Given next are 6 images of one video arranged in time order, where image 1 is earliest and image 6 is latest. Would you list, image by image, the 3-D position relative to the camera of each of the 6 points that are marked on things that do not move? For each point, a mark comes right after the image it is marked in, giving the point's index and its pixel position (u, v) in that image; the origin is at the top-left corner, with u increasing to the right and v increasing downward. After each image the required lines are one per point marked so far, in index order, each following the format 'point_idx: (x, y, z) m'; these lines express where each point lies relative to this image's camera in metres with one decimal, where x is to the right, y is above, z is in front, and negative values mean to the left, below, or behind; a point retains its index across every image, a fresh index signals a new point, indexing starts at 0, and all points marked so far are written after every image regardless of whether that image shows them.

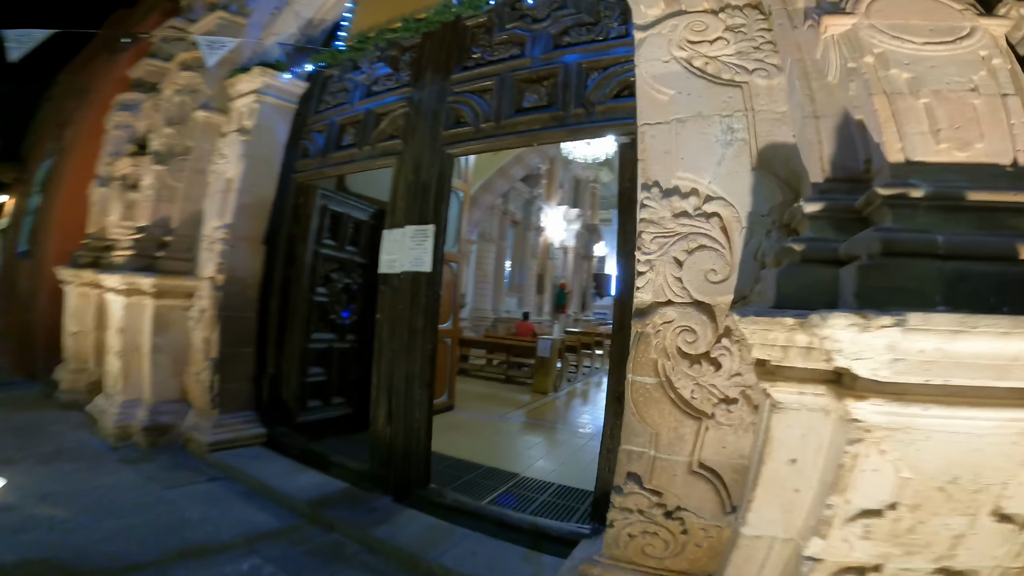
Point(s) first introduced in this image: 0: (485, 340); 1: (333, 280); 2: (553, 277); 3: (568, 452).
0: (-0.5, -0.8, +6.6) m
1: (-1.4, +0.1, +3.2) m
2: (+1.2, +0.3, +12.9) m
3: (+0.5, -1.4, +3.6) m
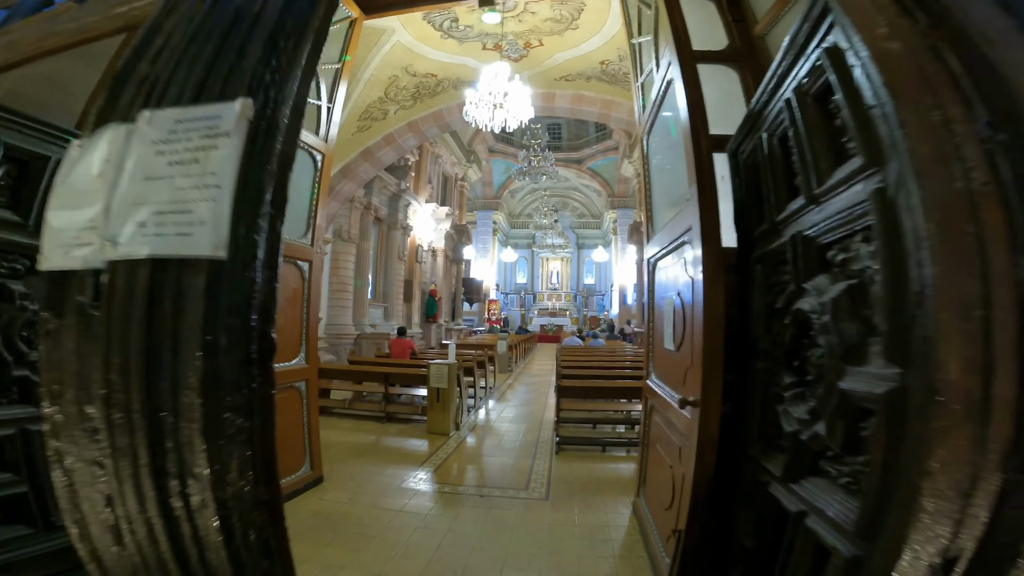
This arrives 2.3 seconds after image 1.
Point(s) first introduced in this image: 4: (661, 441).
0: (-1.8, -0.9, +4.9) m
1: (-1.6, 0.0, +1.4) m
2: (-2.4, +0.1, +11.4) m
3: (+0.1, -1.4, +2.4) m
4: (+0.8, -0.8, +2.2) m
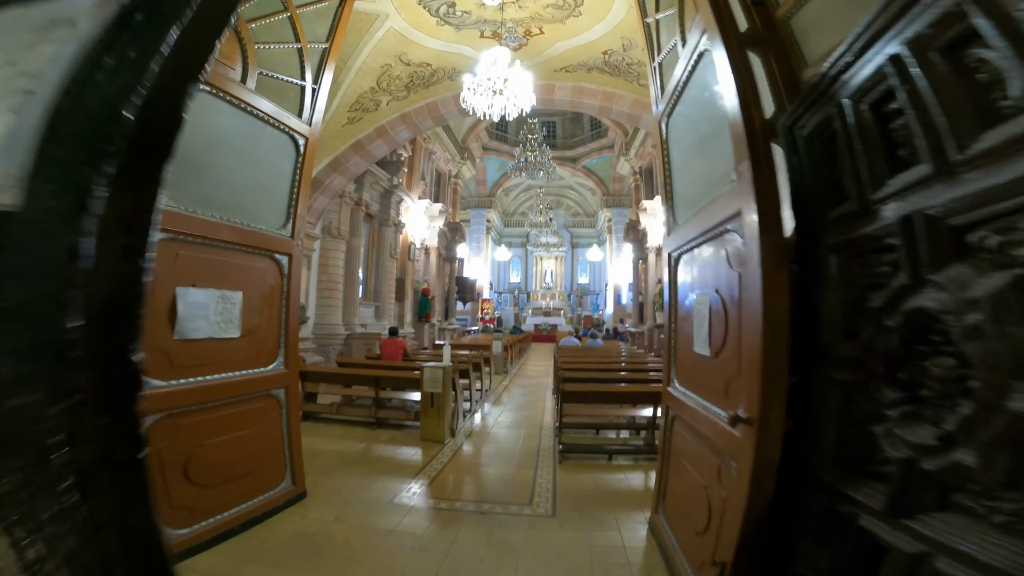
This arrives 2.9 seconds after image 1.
0: (-1.8, -0.9, +4.6) m
1: (-1.6, 0.0, +1.2) m
2: (-2.5, +0.1, +11.1) m
3: (+0.1, -1.4, +2.1) m
4: (+0.8, -0.8, +2.0) m
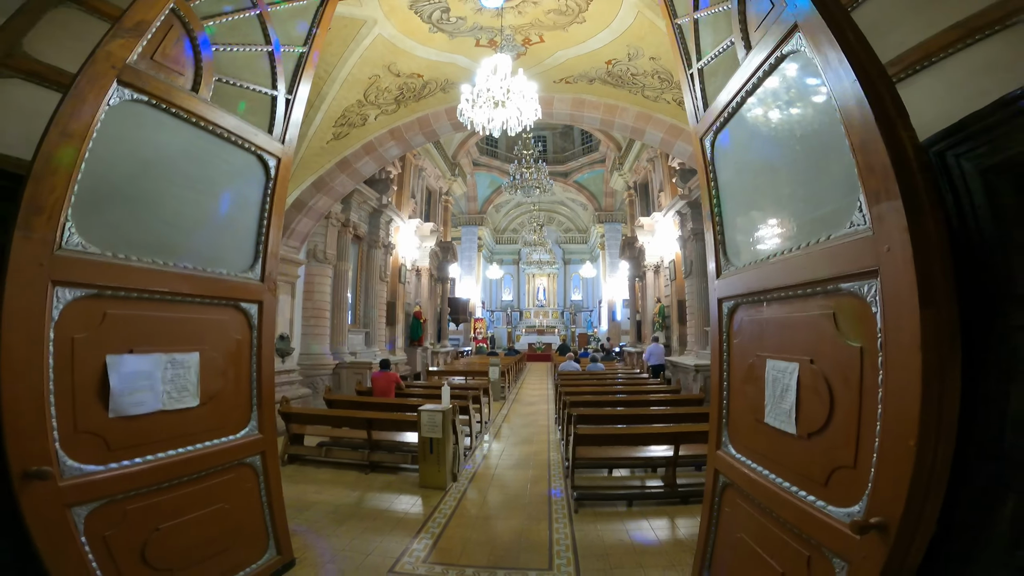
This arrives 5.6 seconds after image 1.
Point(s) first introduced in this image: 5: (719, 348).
0: (-1.8, -1.2, +4.2) m
1: (-1.4, -0.2, +0.8) m
2: (-2.6, -0.4, +10.7) m
3: (+0.2, -1.6, +1.8) m
4: (+0.9, -0.9, +1.6) m
5: (+0.9, -0.2, +1.8) m
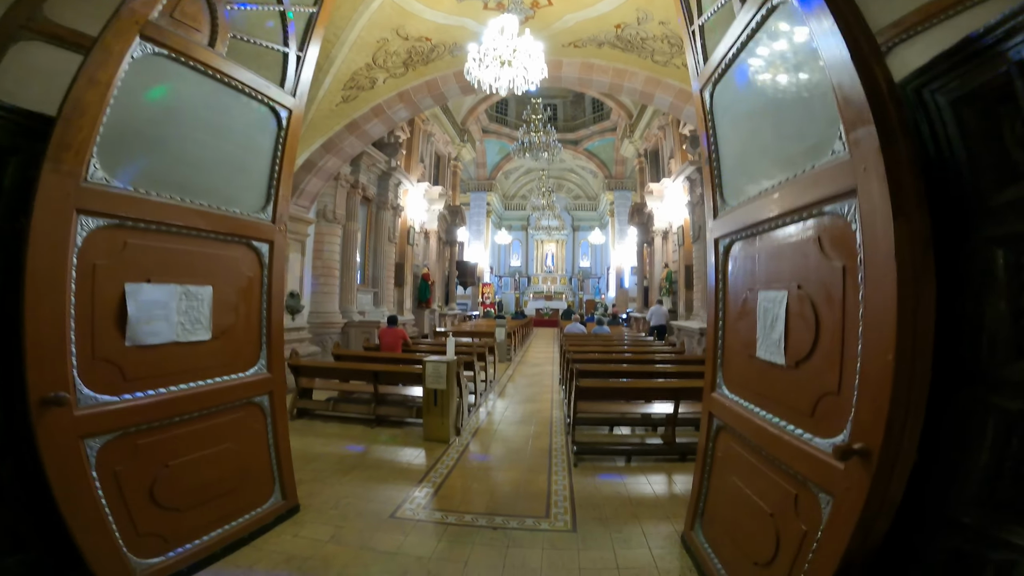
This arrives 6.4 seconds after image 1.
0: (-1.8, -0.8, +4.3) m
1: (-1.5, 0.0, +0.9) m
2: (-2.5, +0.5, +10.8) m
3: (+0.2, -1.4, +1.9) m
4: (+0.9, -0.7, +1.7) m
5: (+0.9, 0.0, +1.8) m
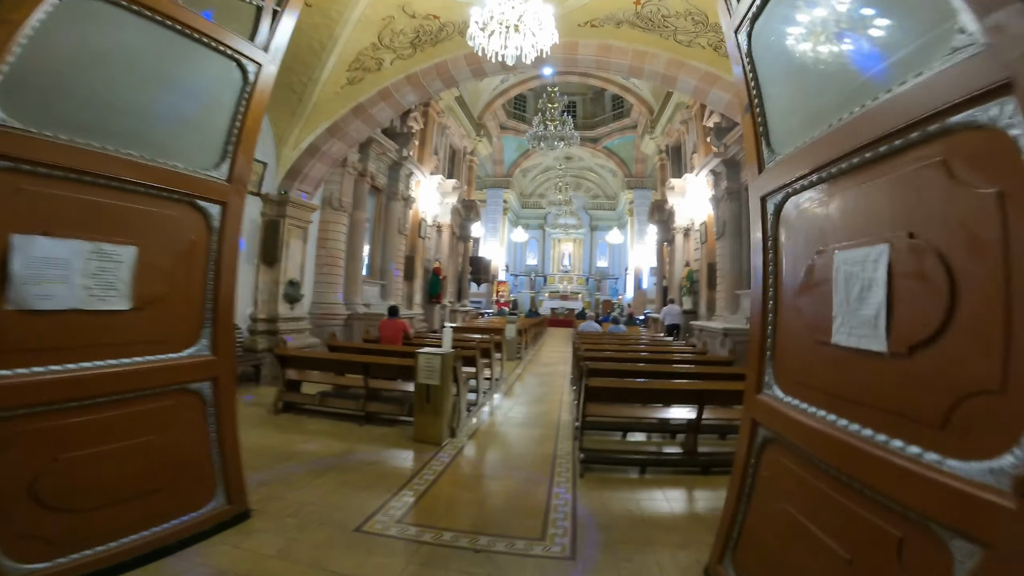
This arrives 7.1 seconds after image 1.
0: (-1.7, -0.7, +4.0) m
1: (-1.6, +0.2, +0.5) m
2: (-2.1, +0.6, +10.5) m
3: (+0.1, -1.3, +1.5) m
4: (+0.8, -0.6, +1.2) m
5: (+0.8, +0.1, +1.4) m
